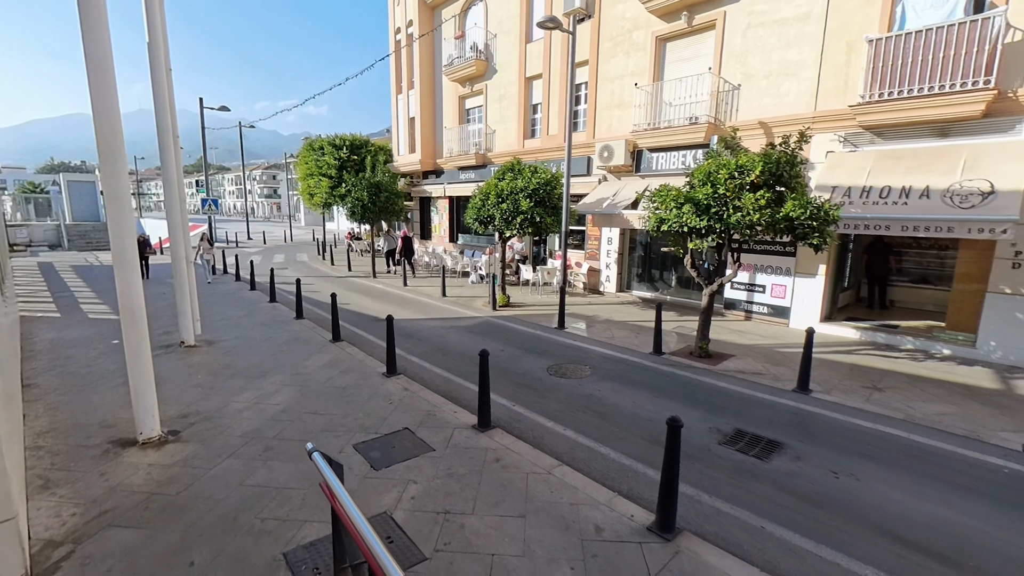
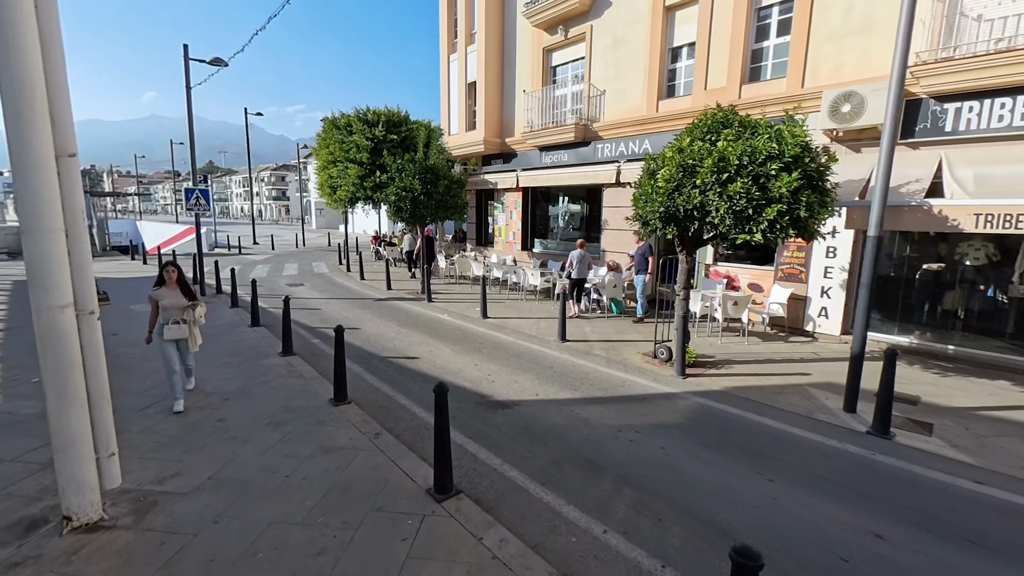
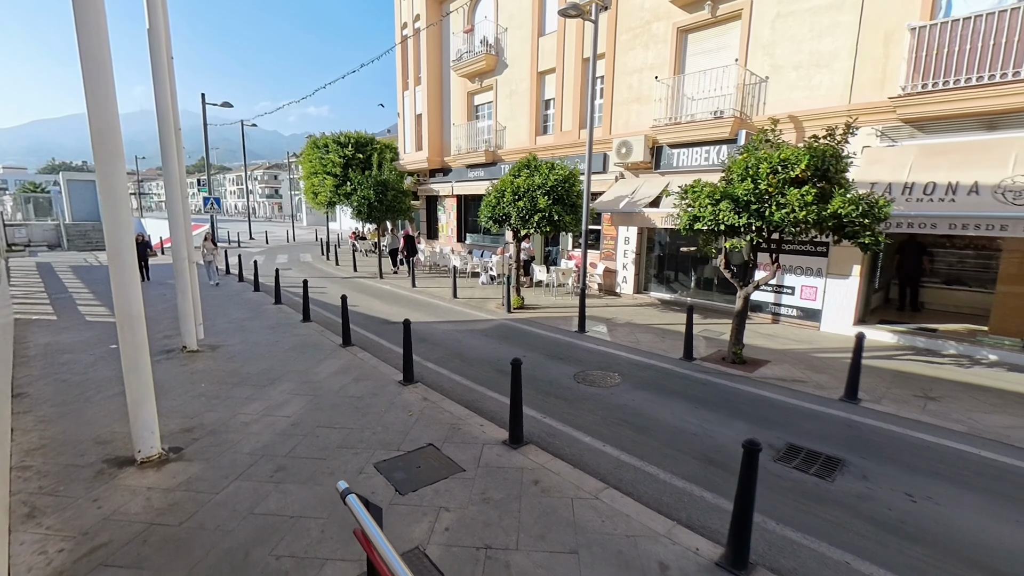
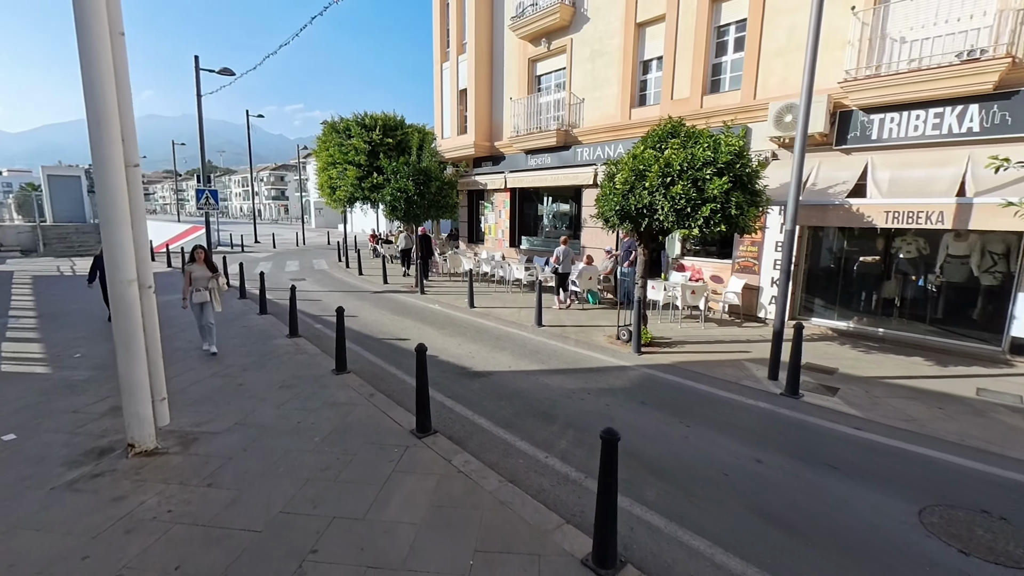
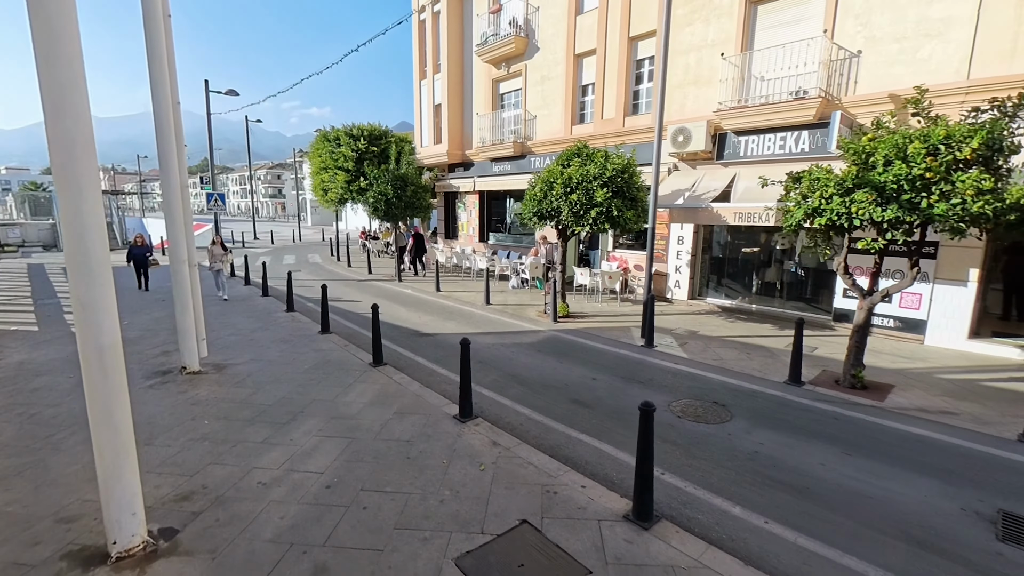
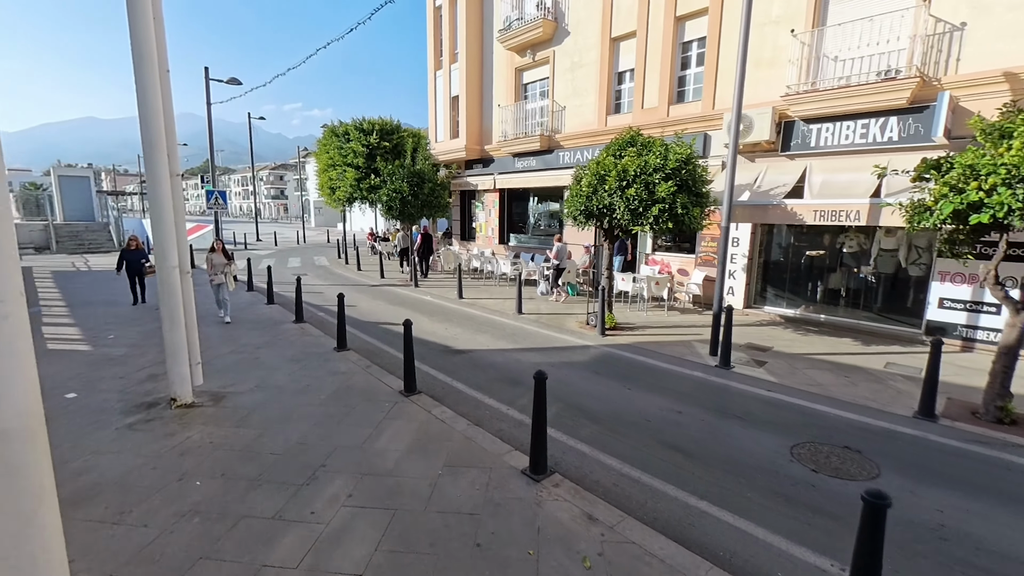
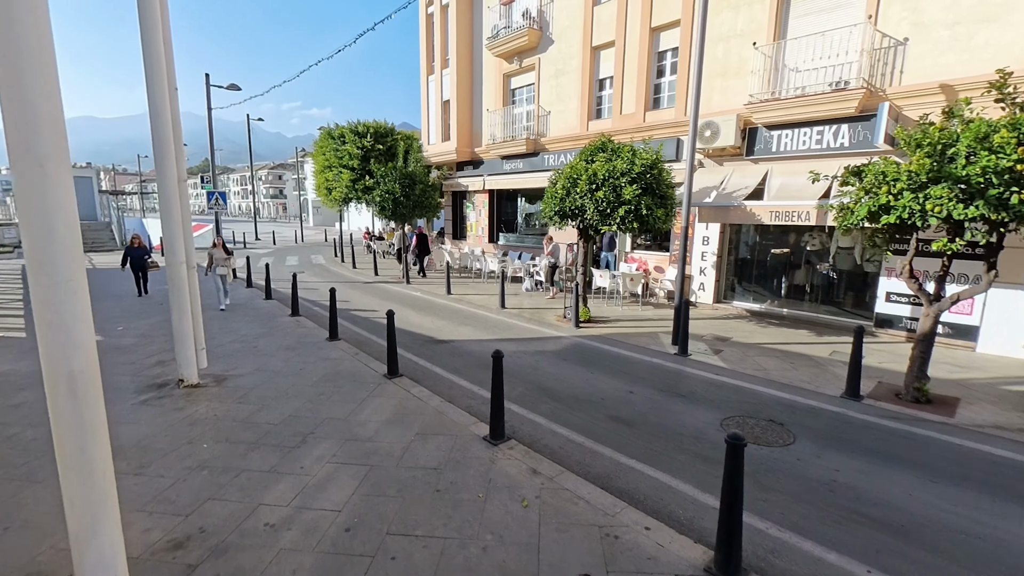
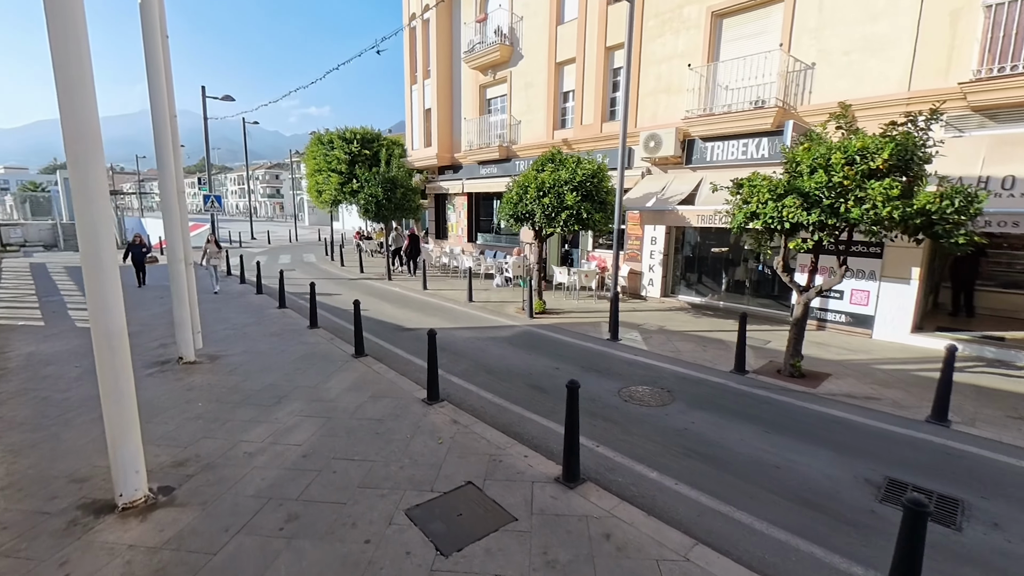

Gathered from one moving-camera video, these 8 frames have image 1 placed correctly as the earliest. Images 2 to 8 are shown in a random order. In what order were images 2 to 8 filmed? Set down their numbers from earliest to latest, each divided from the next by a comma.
3, 8, 5, 7, 6, 4, 2
